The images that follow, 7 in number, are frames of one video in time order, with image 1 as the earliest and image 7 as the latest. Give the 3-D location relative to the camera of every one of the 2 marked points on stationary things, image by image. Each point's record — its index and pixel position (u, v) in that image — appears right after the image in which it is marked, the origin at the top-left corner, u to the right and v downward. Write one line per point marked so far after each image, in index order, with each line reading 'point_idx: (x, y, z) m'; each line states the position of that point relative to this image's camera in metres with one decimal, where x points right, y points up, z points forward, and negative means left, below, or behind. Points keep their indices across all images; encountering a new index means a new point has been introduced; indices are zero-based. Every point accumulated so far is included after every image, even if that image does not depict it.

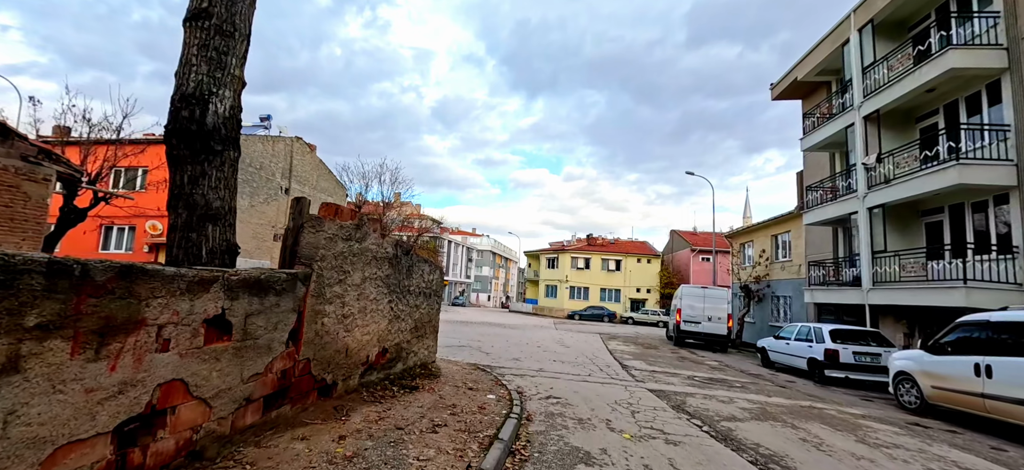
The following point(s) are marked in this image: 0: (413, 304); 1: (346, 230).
0: (-1.5, -1.0, +6.8) m
1: (-1.6, 0.0, +4.5) m
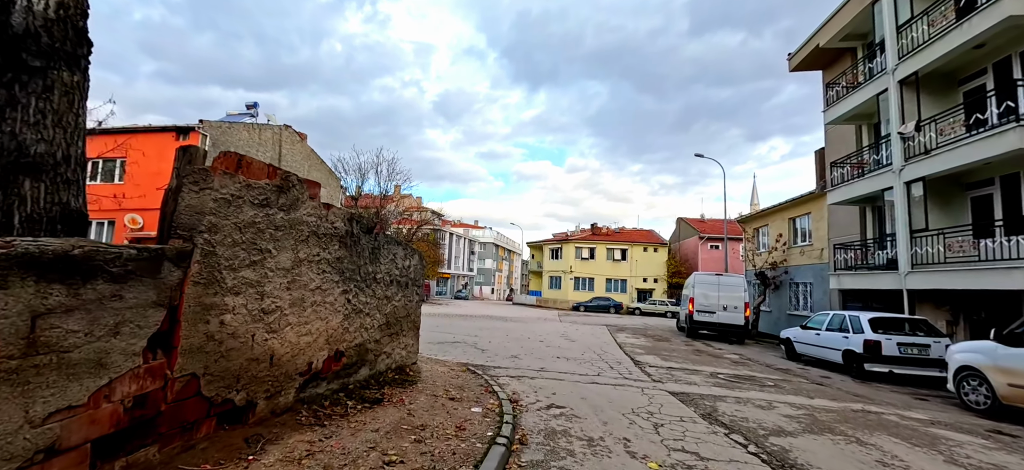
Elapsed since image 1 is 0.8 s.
0: (-1.6, -0.7, +5.6) m
1: (-1.8, +0.3, +3.2) m
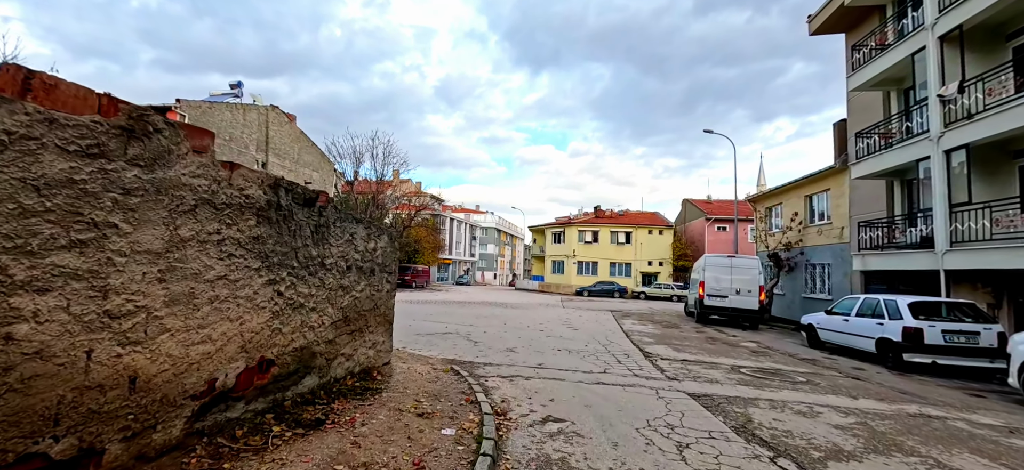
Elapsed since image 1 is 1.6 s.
0: (-1.7, -0.5, +4.5) m
1: (-2.0, +0.5, +2.1) m
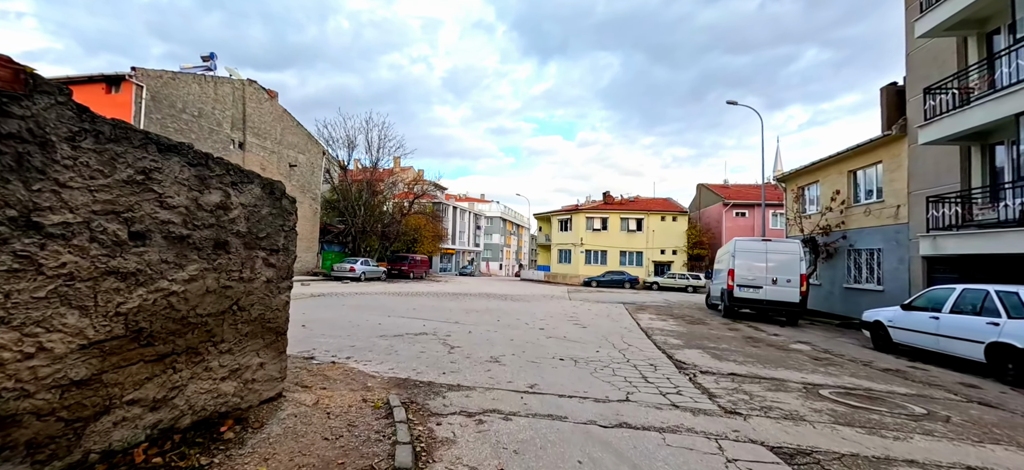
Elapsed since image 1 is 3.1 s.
0: (-2.0, -0.2, +2.2) m
1: (-2.3, +0.7, -0.2) m
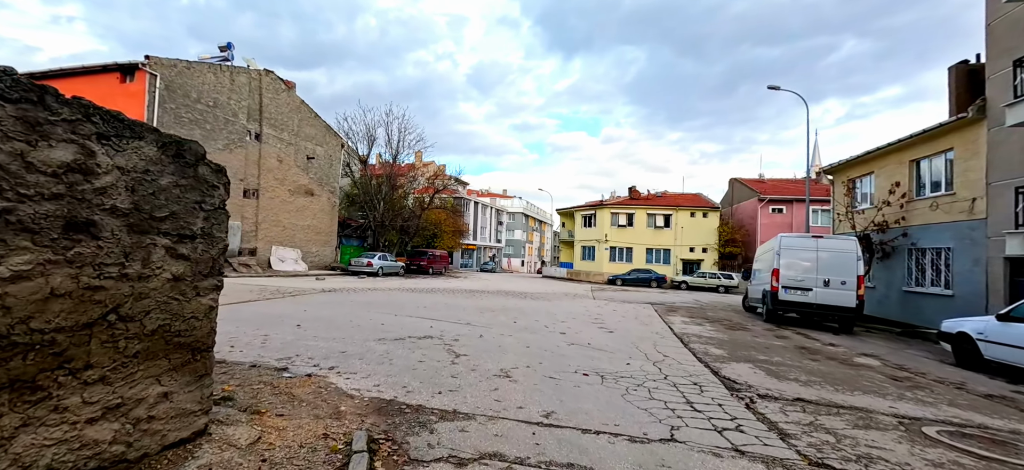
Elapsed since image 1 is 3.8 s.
0: (-2.1, -0.1, +1.2) m
1: (-2.5, +0.8, -1.2) m
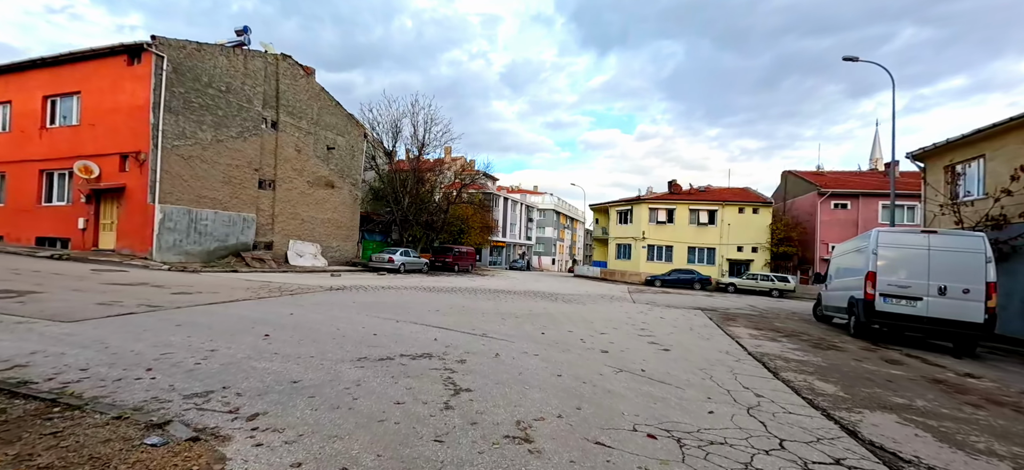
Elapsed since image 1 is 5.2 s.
0: (-2.2, +0.1, -0.7) m
1: (-2.7, +1.0, -3.1) m
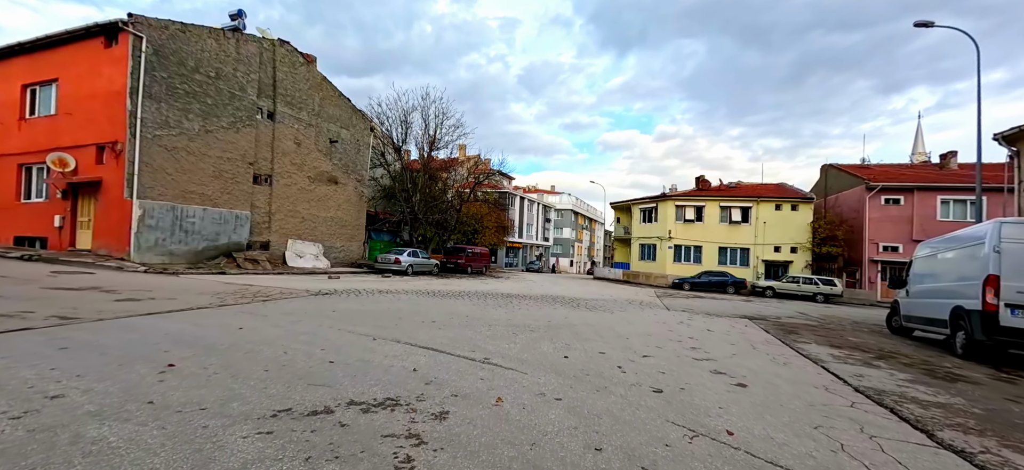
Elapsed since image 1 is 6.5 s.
0: (-2.4, +0.3, -2.7) m
1: (-3.0, +1.2, -5.1) m
